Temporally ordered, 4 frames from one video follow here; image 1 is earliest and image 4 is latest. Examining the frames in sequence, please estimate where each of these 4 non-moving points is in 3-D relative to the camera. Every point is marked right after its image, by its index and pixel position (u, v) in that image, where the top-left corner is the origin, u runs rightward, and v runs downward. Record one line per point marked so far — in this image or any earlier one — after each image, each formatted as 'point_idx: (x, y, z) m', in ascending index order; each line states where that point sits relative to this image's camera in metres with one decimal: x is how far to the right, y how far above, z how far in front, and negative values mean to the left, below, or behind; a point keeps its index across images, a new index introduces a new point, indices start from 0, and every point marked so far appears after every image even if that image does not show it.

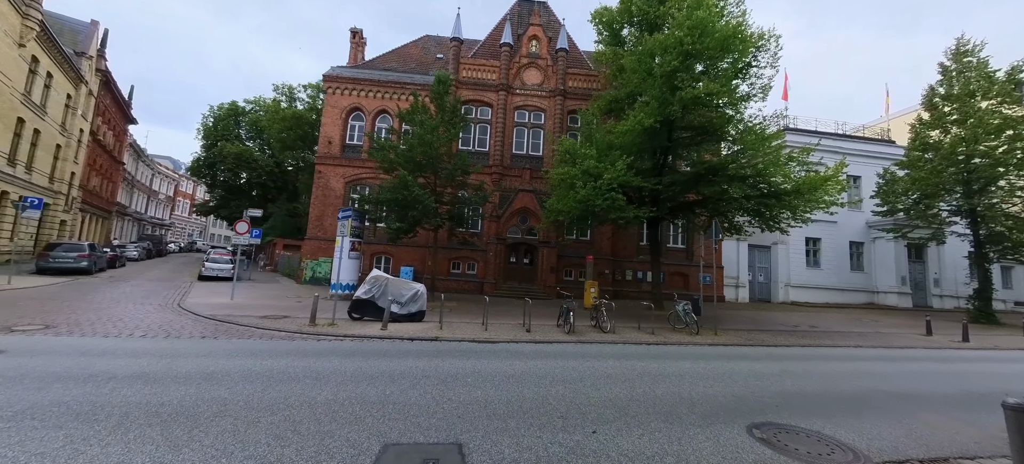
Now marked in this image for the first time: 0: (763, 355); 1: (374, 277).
0: (+5.5, -2.7, +8.2) m
1: (-3.7, -1.2, +10.1) m
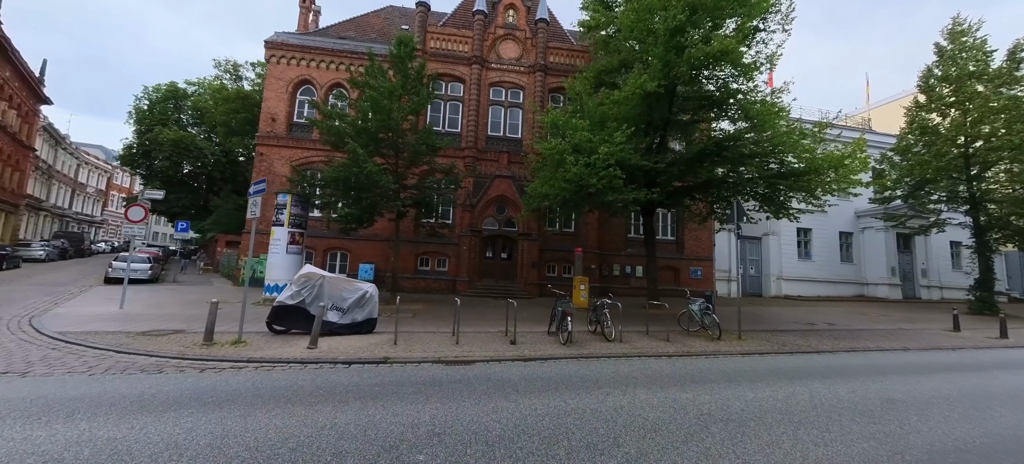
0: (+5.2, -2.3, +6.2) m
1: (-4.2, -0.9, +7.5) m
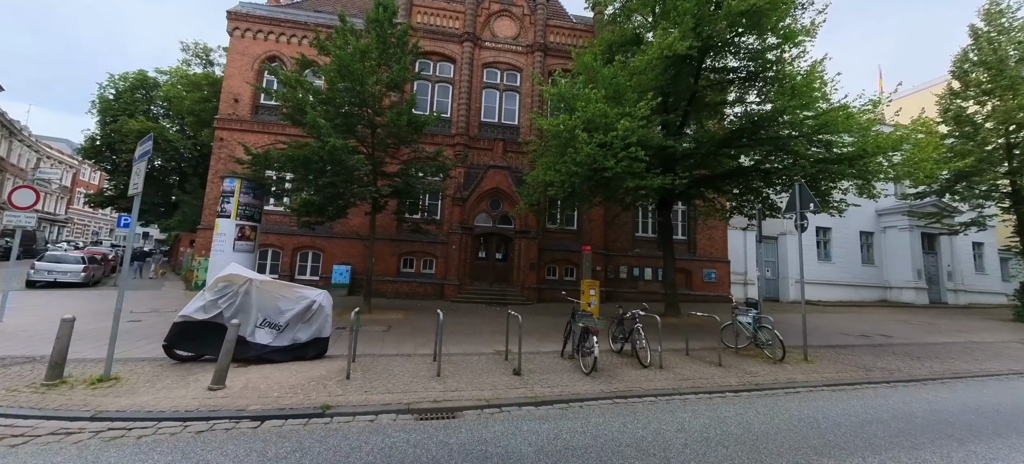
0: (+5.2, -2.1, +4.2) m
1: (-4.1, -0.7, +5.3) m
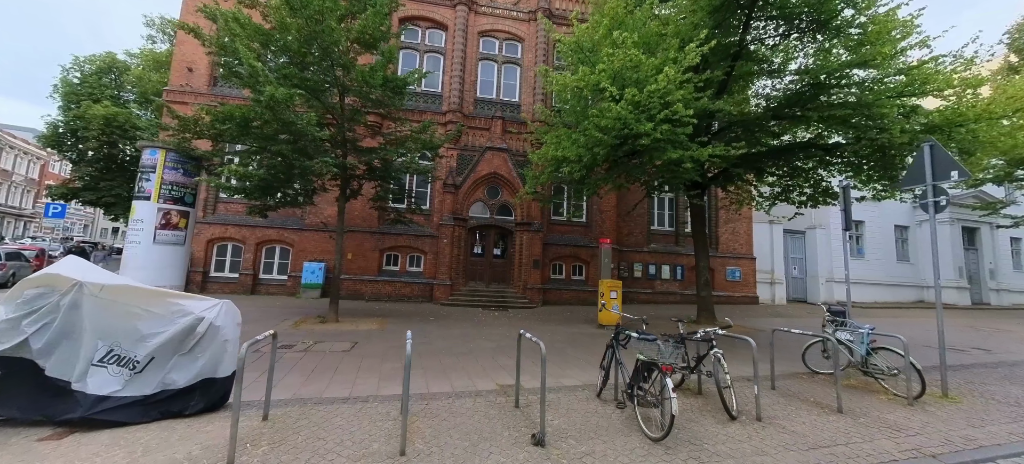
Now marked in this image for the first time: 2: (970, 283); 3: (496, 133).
0: (+5.4, -1.9, +2.1) m
1: (-3.9, -0.4, +3.1) m
2: (+23.3, -2.6, +19.1) m
3: (-0.6, +3.8, +14.4) m
